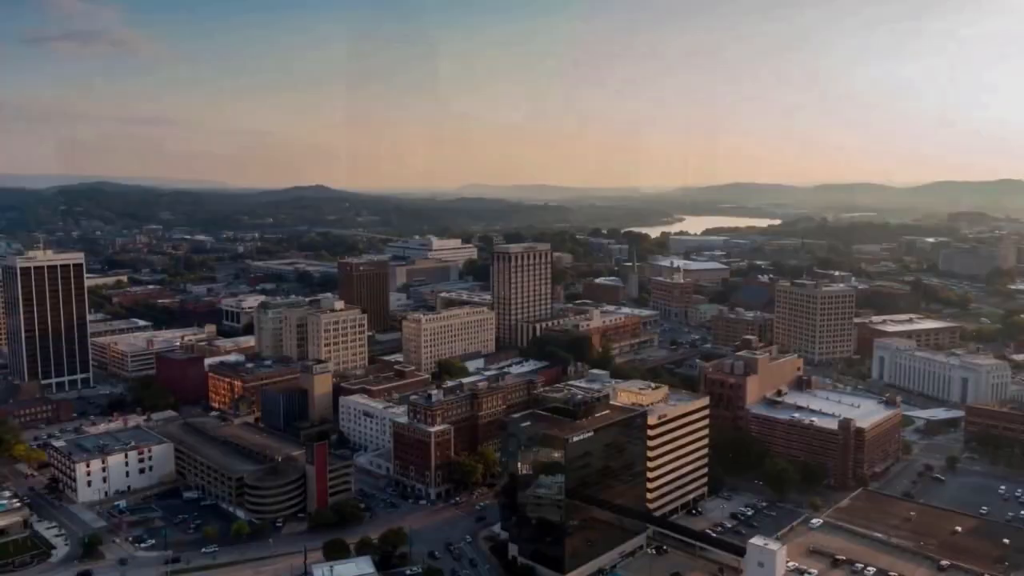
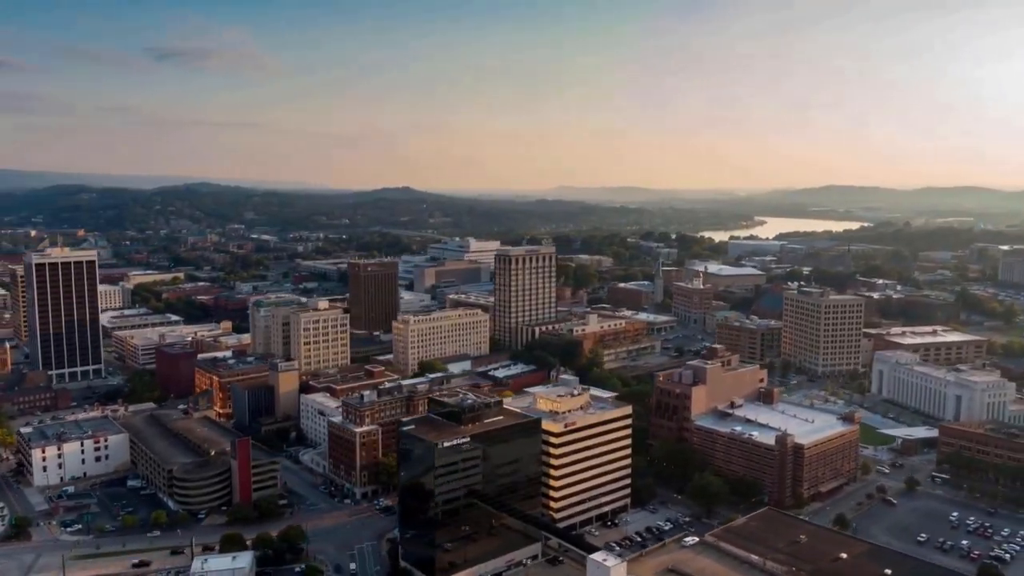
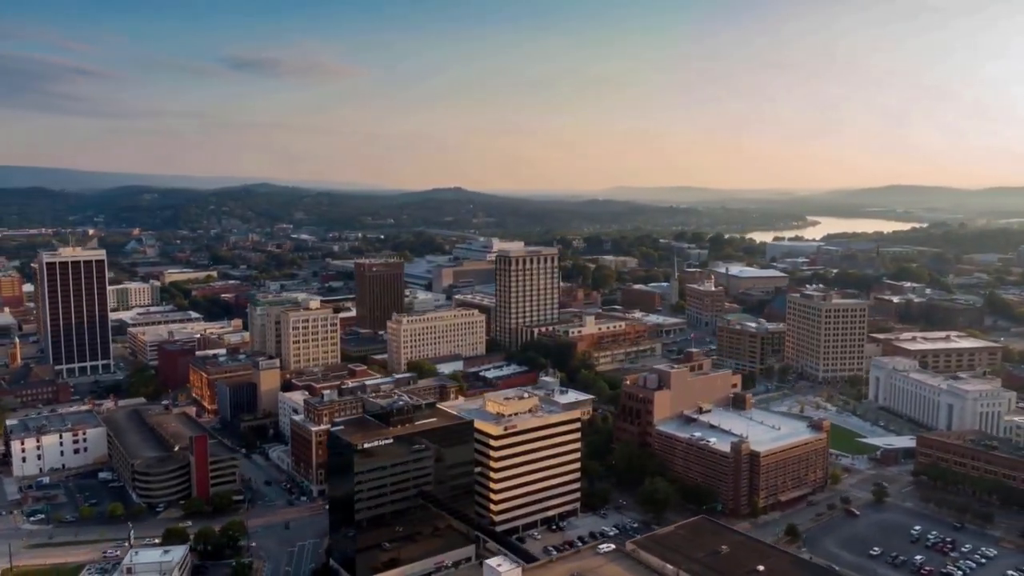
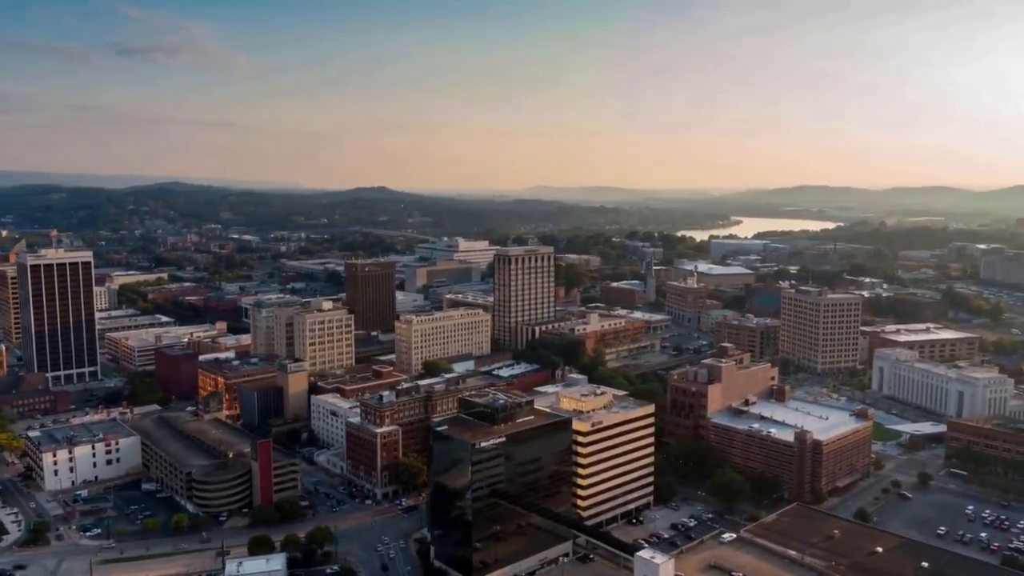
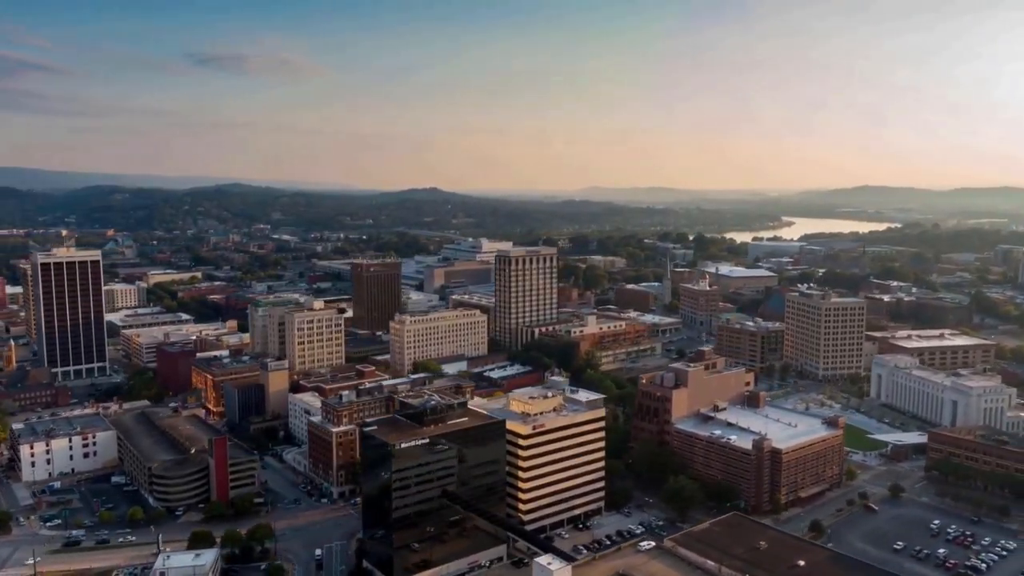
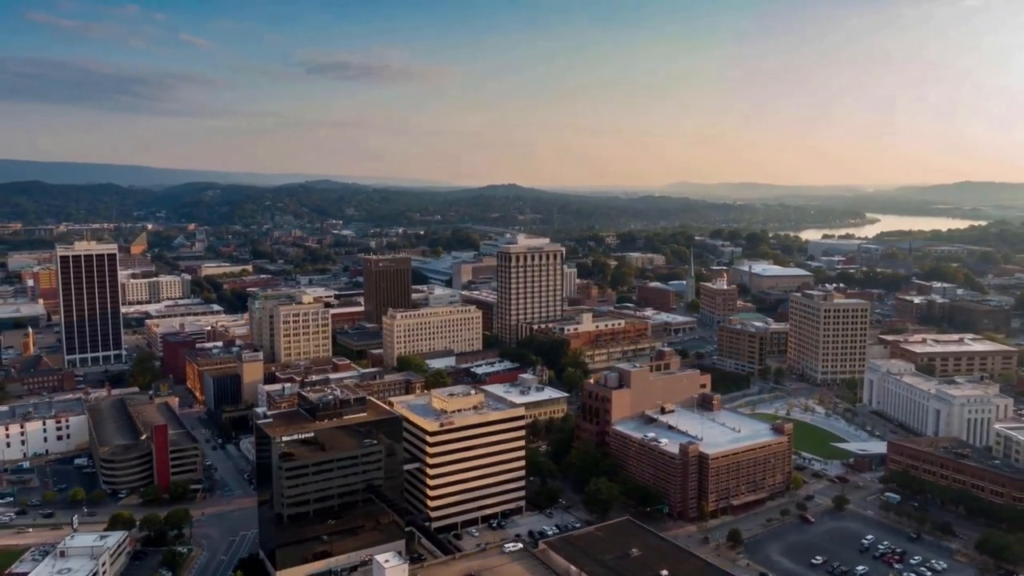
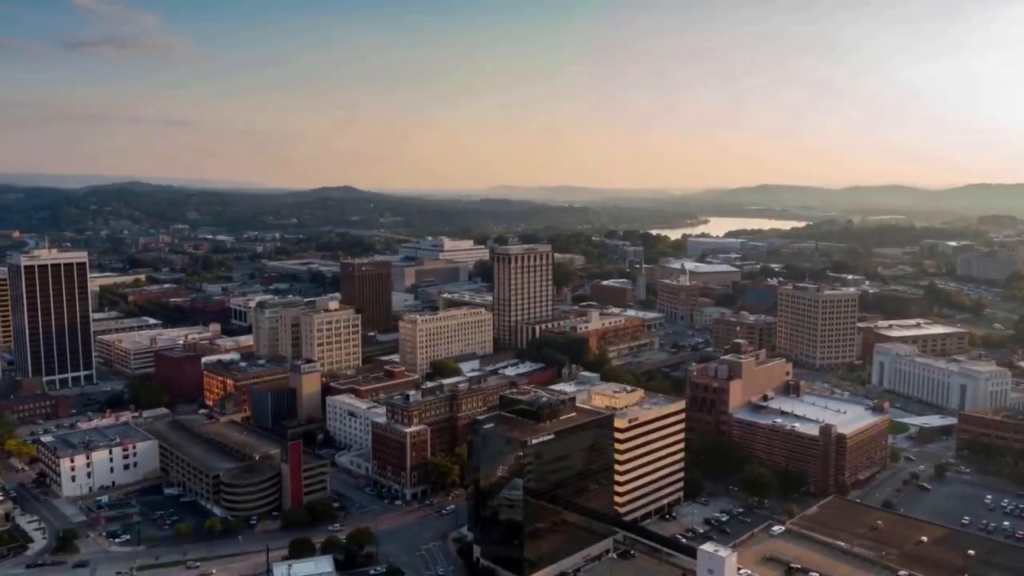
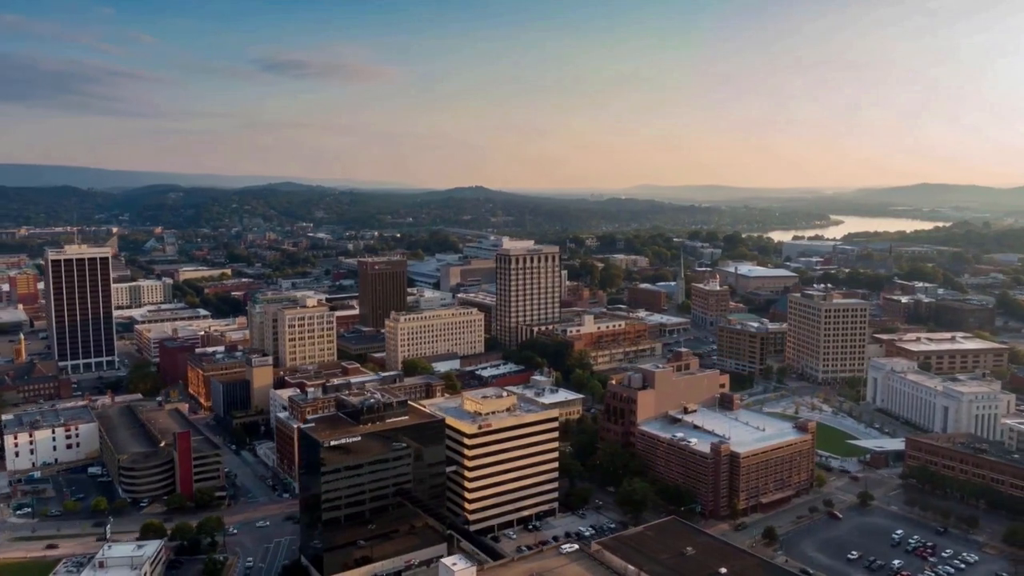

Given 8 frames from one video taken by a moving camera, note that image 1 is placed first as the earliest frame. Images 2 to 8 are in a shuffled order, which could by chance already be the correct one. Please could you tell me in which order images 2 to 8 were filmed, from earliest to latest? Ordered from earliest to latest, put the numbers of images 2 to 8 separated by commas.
7, 4, 2, 5, 3, 8, 6
